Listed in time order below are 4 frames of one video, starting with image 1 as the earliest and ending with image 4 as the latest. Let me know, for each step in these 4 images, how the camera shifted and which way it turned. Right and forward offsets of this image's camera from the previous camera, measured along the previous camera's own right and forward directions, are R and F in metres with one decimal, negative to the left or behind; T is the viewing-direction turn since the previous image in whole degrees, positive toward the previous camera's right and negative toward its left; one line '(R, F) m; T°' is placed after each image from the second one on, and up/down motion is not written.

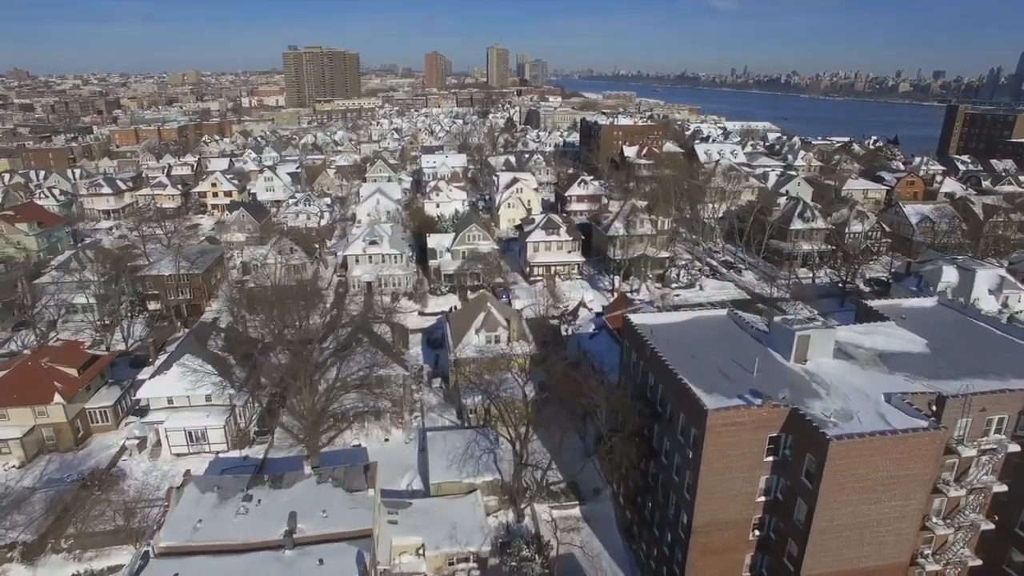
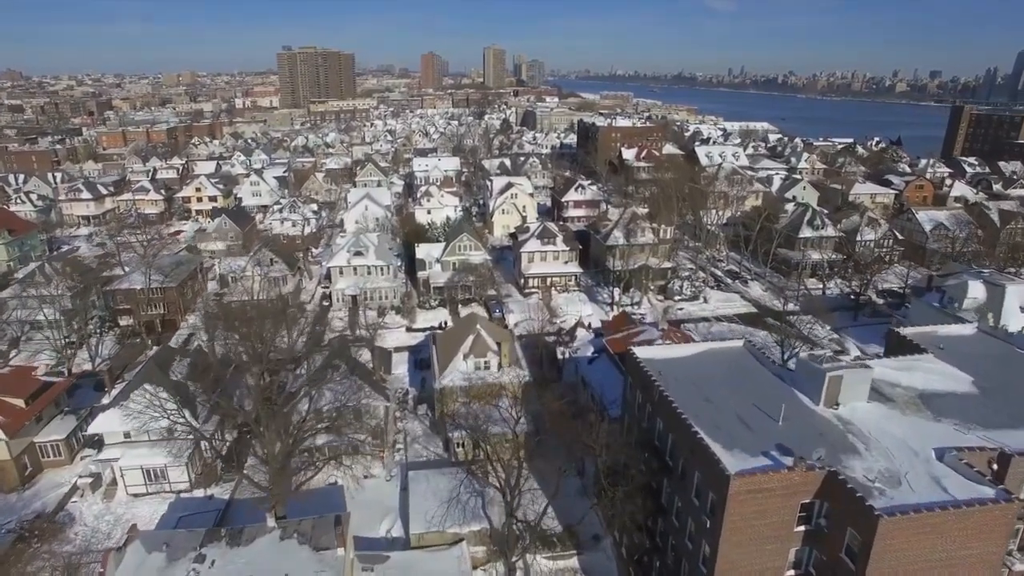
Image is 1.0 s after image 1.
(+0.3, +2.3) m; 0°
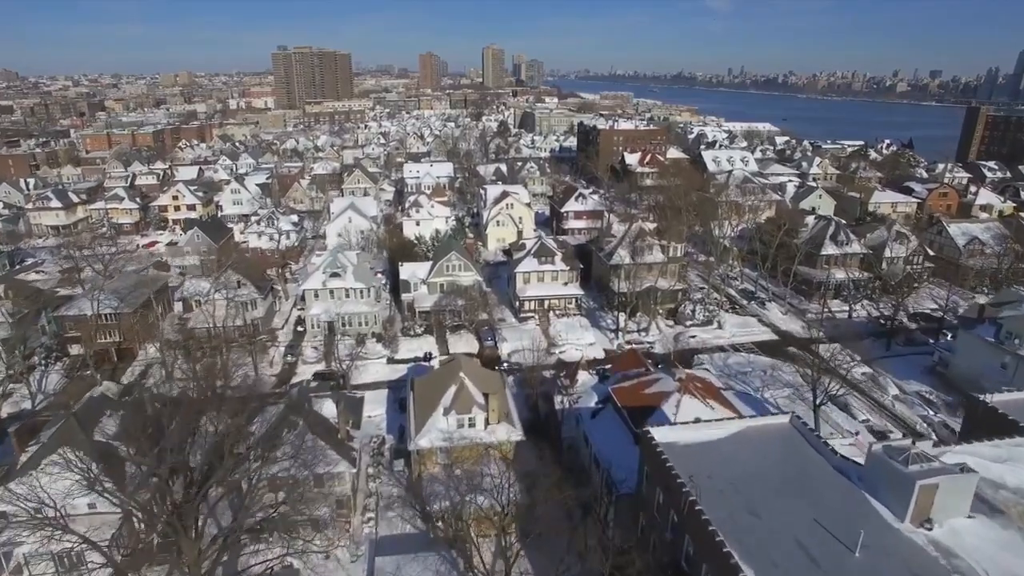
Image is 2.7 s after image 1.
(+0.4, +3.9) m; 0°
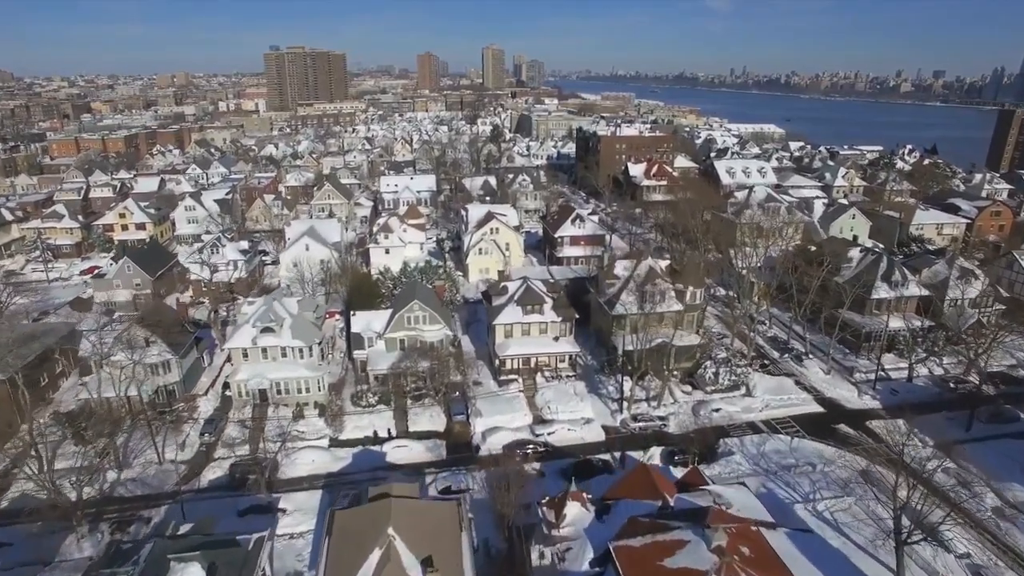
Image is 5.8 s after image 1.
(+1.2, +7.3) m; 0°
